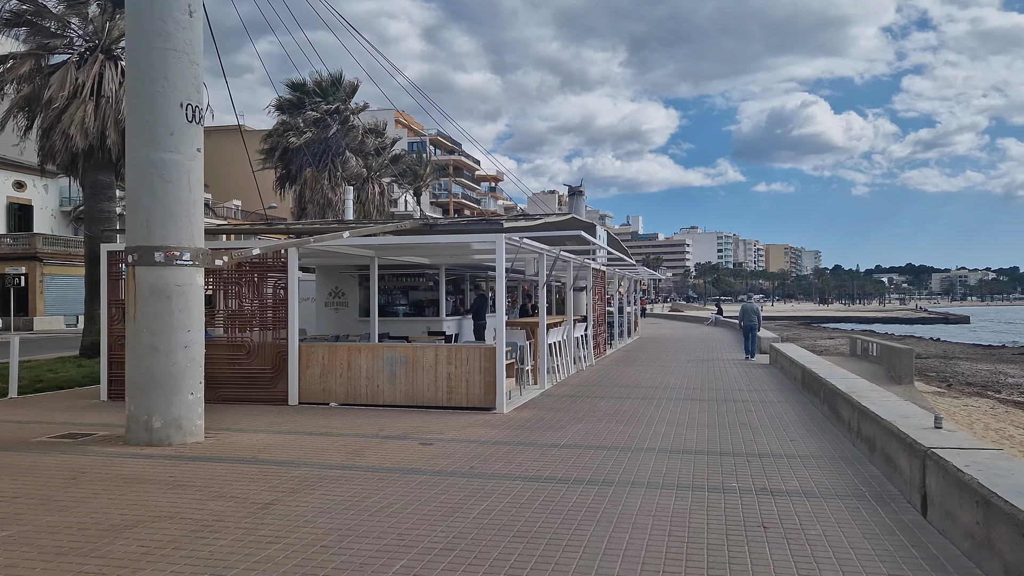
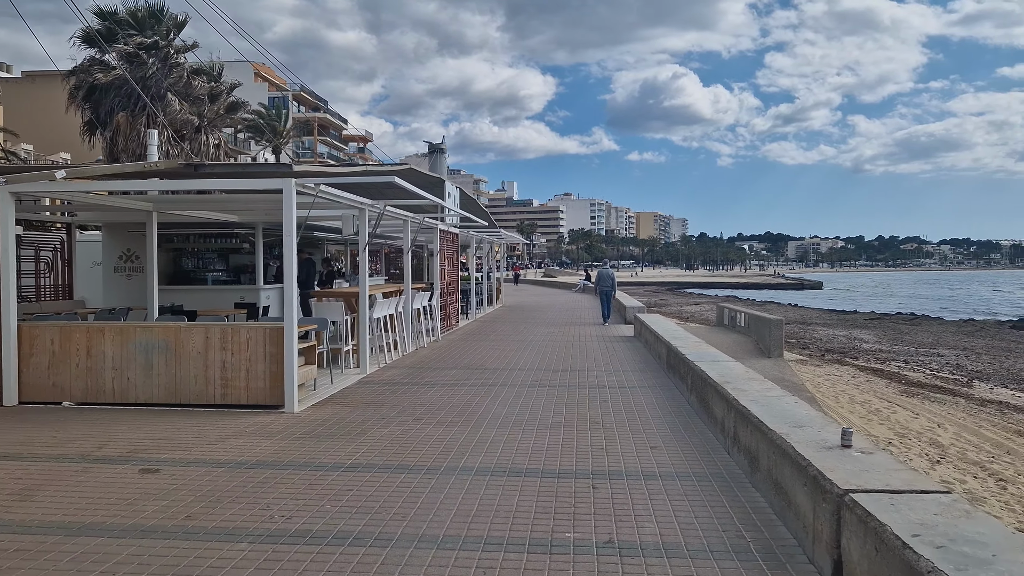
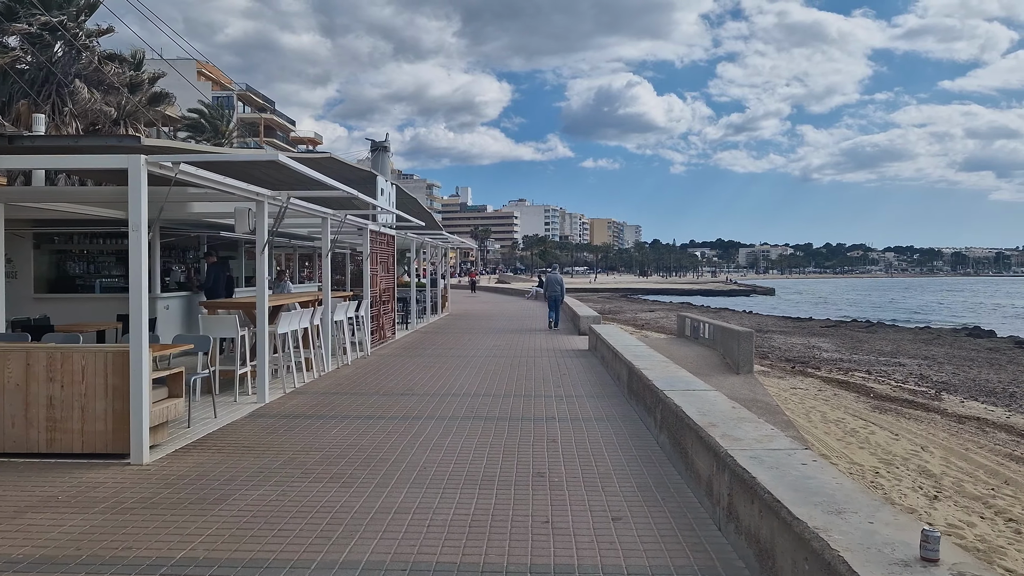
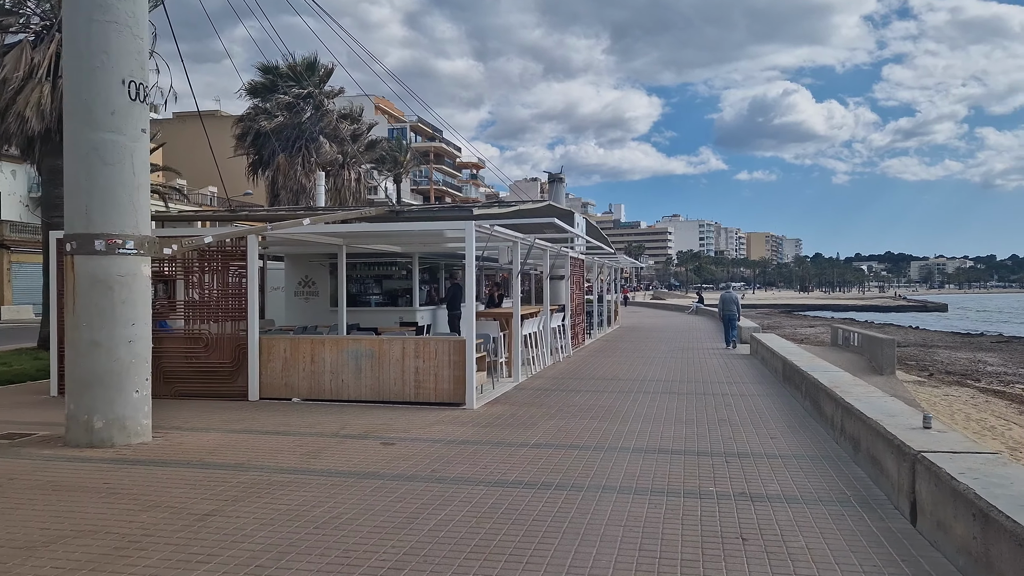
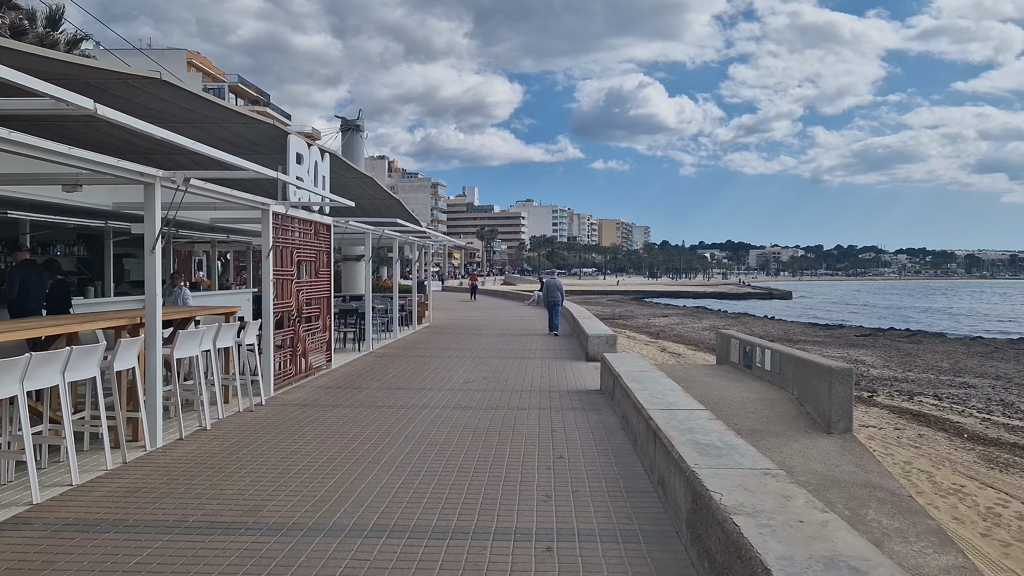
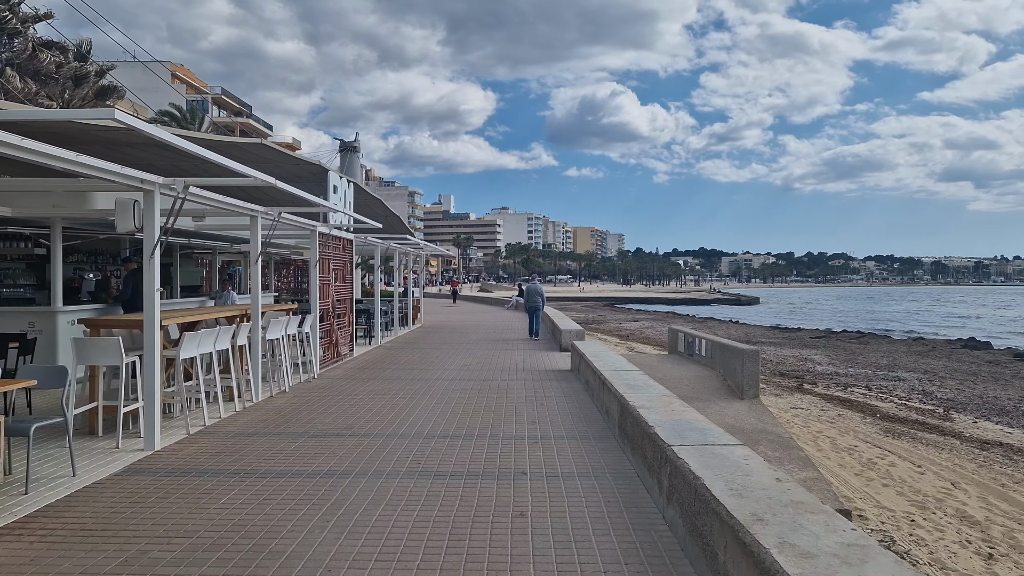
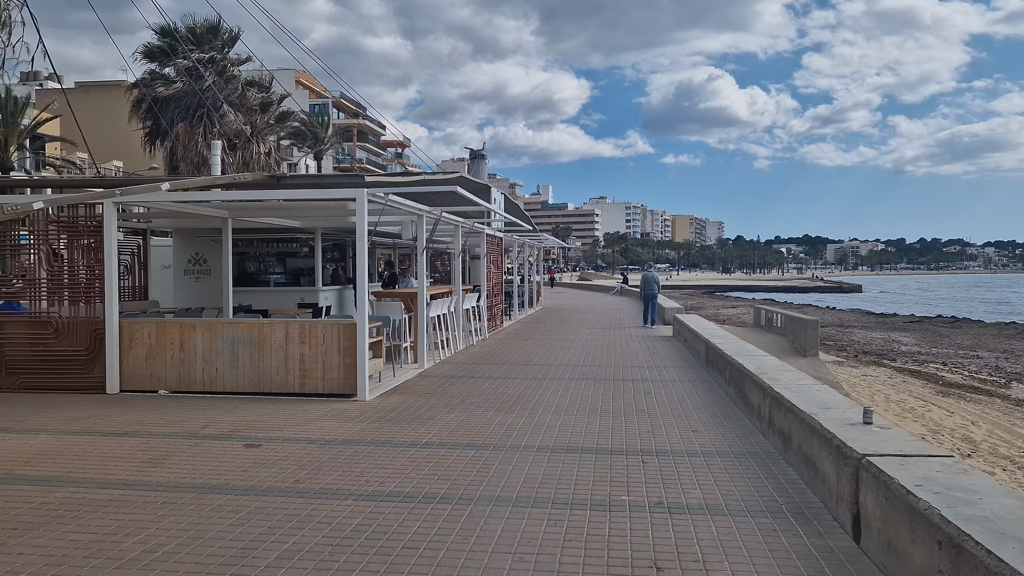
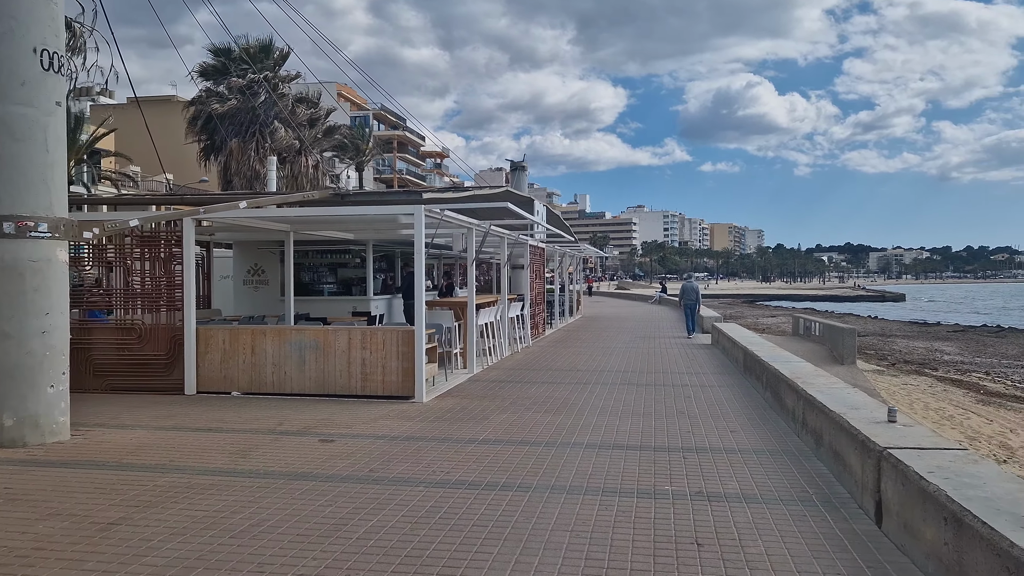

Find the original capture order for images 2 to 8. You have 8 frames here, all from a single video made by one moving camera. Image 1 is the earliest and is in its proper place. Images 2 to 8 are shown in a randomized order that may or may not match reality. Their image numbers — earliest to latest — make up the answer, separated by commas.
4, 8, 7, 2, 3, 6, 5
